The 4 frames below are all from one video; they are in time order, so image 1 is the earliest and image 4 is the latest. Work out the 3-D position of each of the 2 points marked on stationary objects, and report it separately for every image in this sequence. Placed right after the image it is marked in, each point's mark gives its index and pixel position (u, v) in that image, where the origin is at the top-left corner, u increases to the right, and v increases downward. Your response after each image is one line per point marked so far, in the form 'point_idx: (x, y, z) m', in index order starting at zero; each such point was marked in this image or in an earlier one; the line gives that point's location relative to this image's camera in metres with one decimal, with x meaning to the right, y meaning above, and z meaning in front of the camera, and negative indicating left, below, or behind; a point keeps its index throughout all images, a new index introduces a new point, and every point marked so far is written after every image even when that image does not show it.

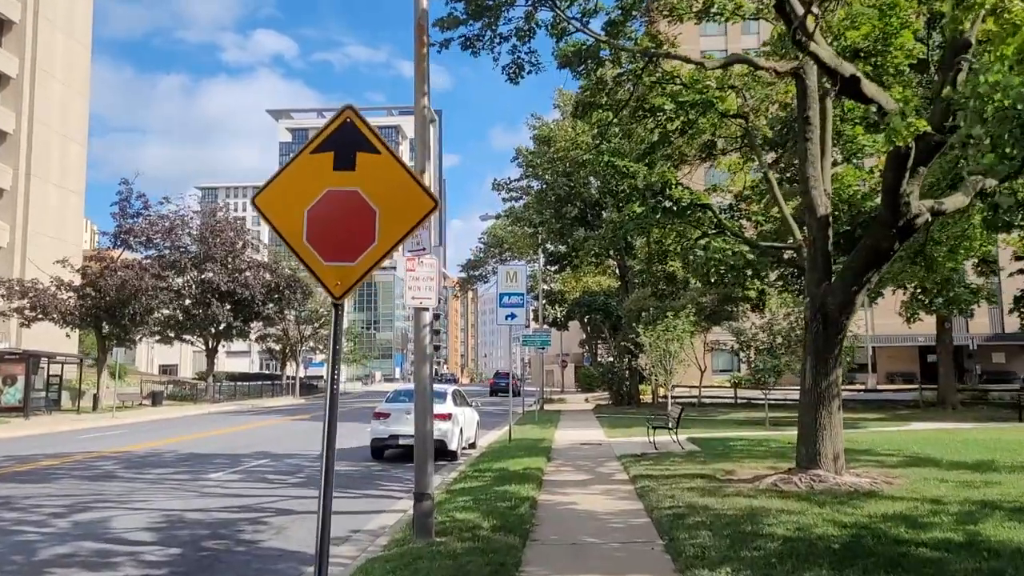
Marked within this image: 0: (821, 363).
0: (+4.2, -1.0, +11.8) m
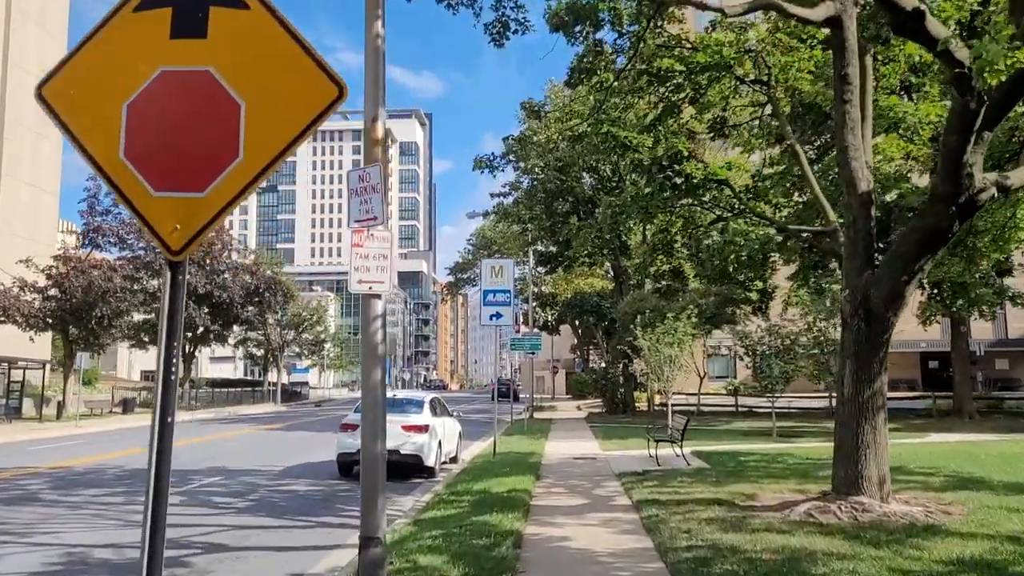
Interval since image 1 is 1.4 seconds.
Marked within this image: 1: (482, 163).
0: (+4.0, -0.9, +9.8) m
1: (-0.4, +1.8, +12.6) m
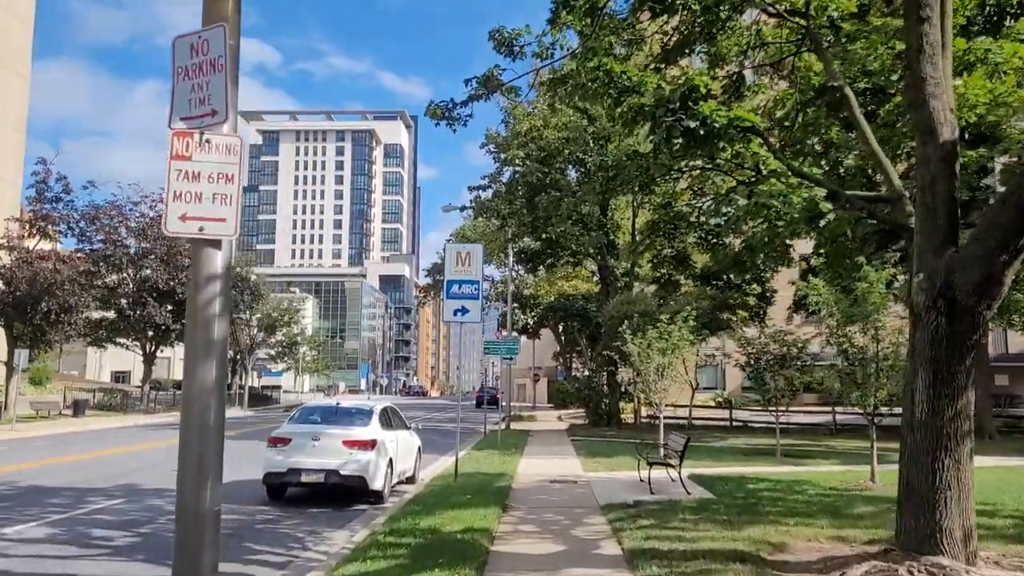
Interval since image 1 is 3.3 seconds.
0: (+3.6, -0.8, +7.2) m
1: (-0.8, +2.1, +9.9) m
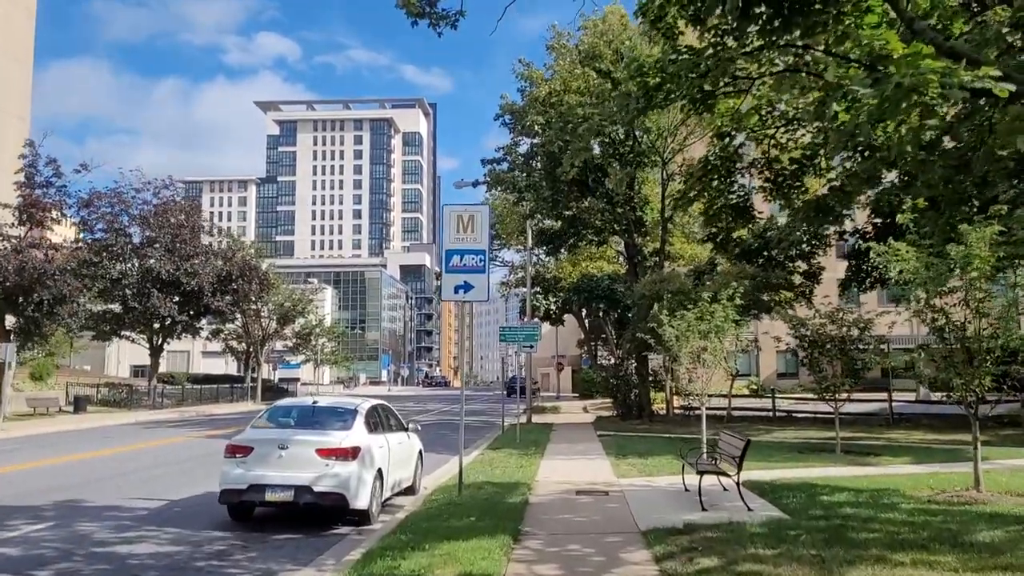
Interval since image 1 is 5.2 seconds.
0: (+3.6, -0.4, +4.5) m
1: (-0.8, +2.4, +7.3) m
